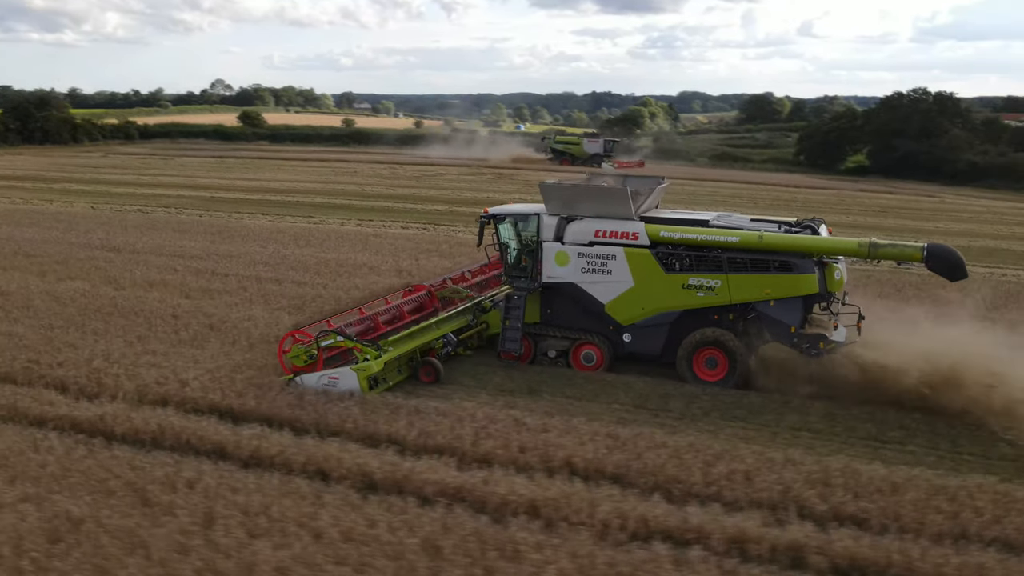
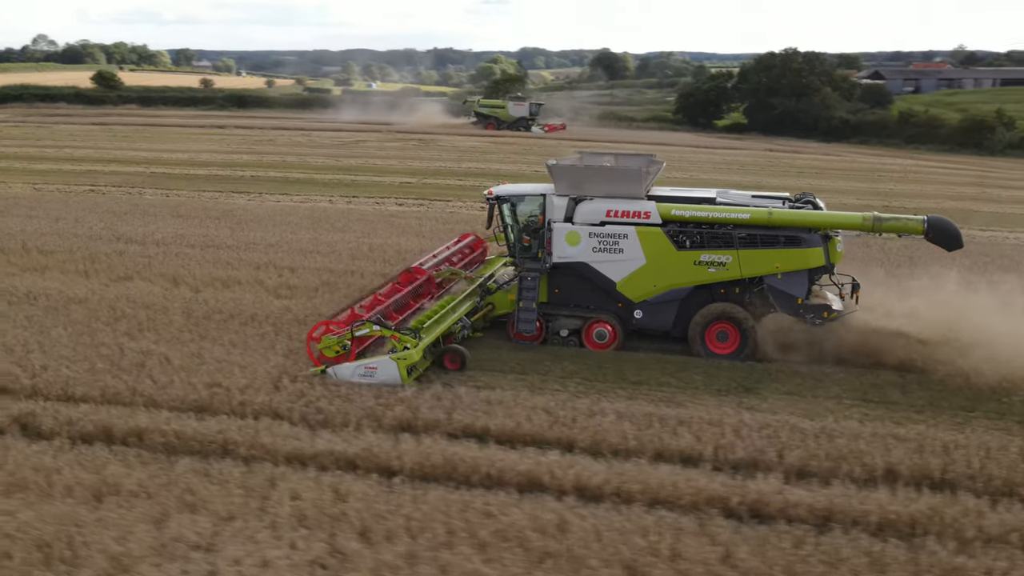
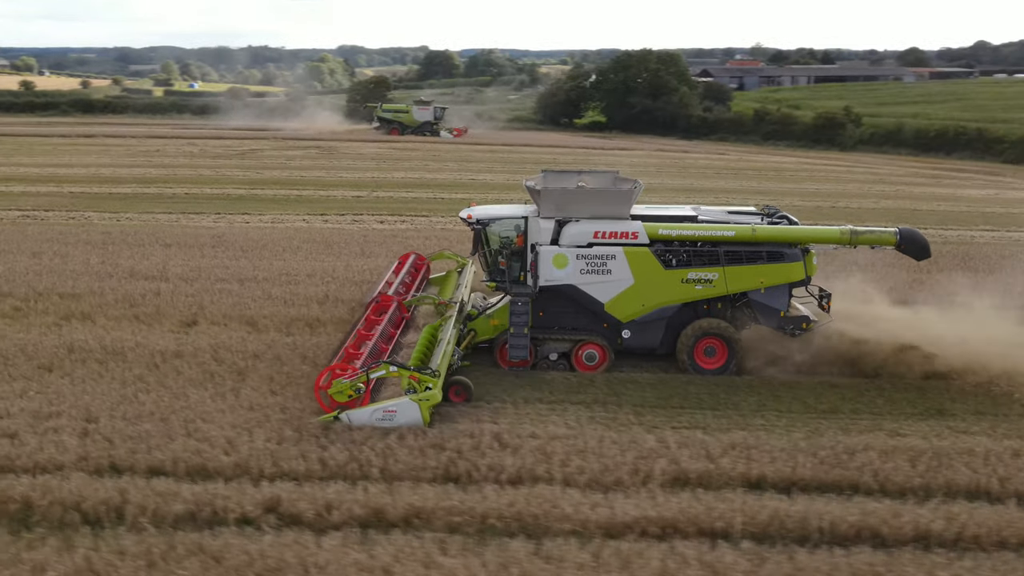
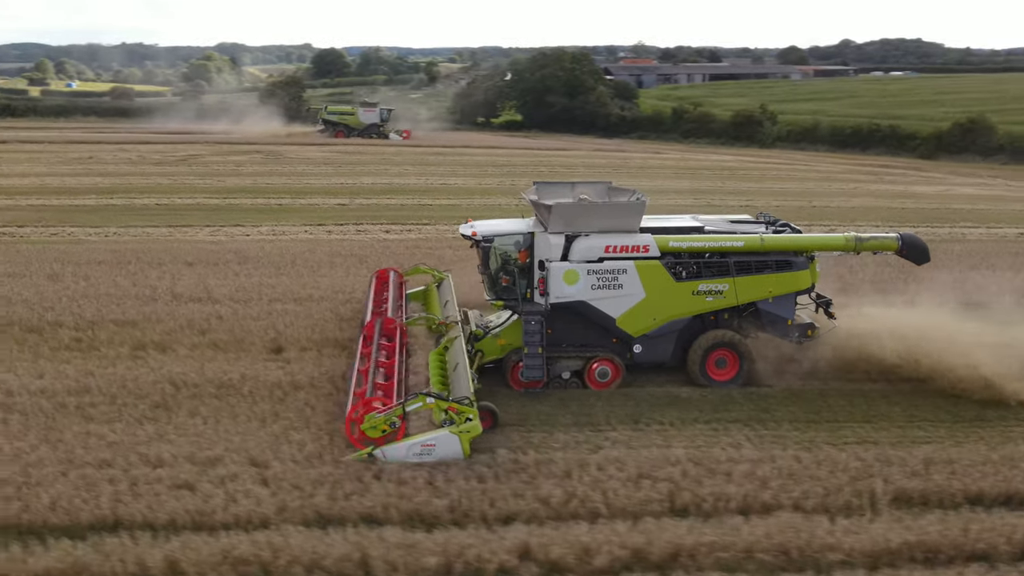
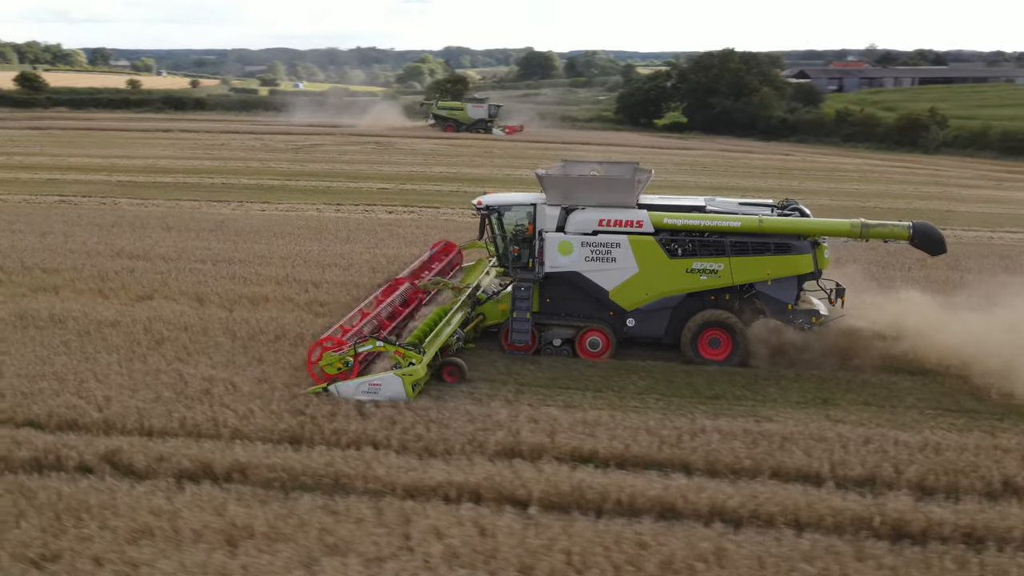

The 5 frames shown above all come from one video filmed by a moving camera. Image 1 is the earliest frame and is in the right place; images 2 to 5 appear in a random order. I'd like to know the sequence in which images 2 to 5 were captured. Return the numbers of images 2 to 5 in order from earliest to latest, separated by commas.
2, 5, 3, 4
